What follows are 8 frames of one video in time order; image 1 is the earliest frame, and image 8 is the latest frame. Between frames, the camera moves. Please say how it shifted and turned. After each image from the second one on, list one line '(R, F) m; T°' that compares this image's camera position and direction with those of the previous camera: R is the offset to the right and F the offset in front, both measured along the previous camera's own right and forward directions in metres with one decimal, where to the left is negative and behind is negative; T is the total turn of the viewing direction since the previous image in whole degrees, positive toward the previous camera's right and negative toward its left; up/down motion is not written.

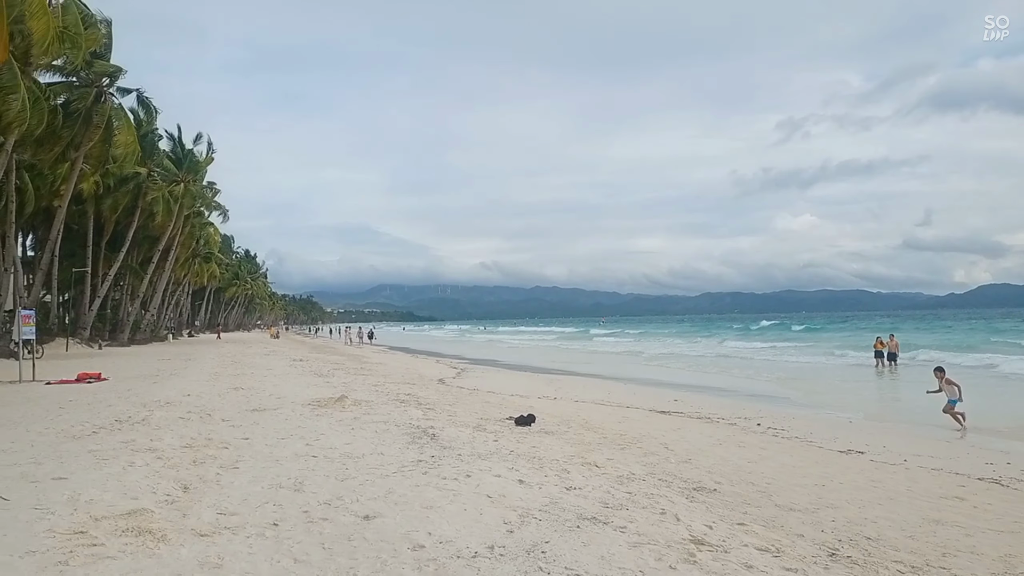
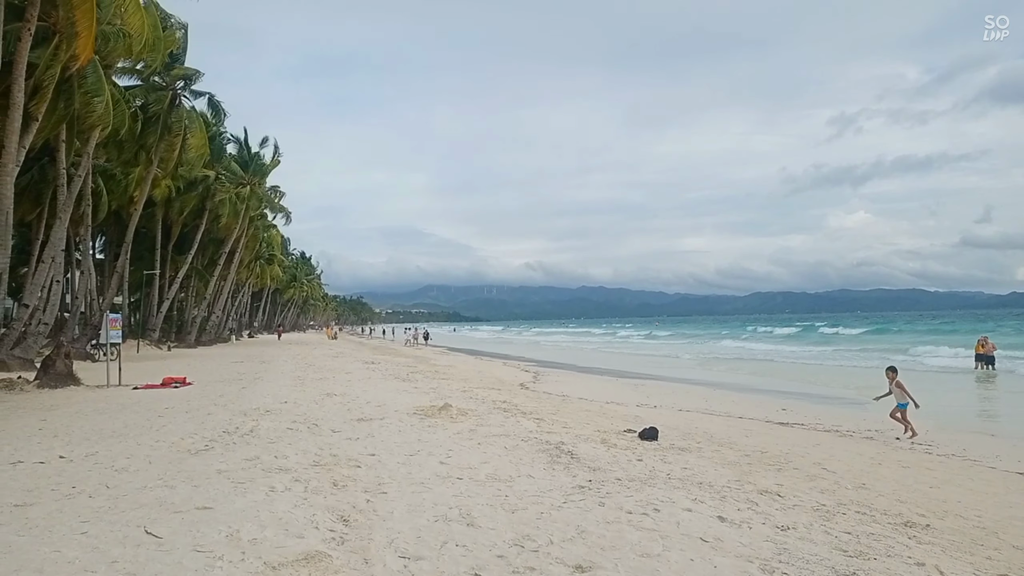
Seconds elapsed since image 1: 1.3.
(-1.2, +0.8) m; -4°
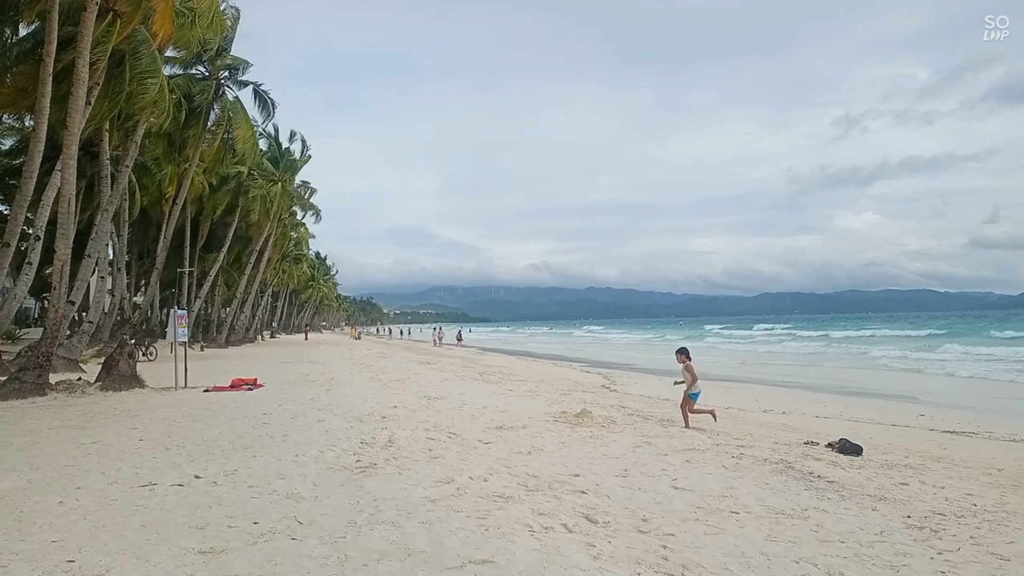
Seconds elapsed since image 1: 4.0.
(-2.2, +1.4) m; -1°
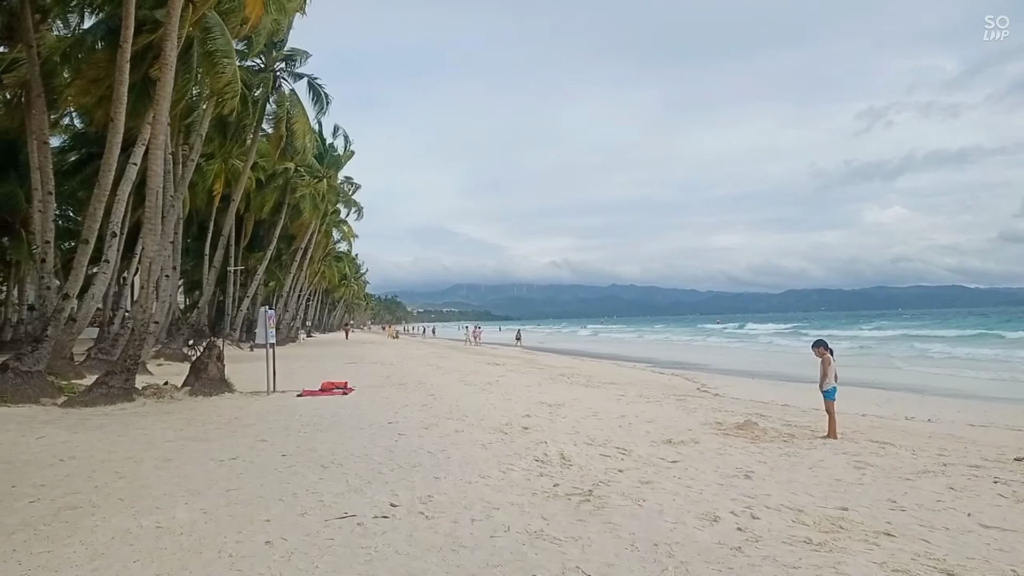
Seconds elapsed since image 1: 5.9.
(-1.9, +0.9) m; -2°
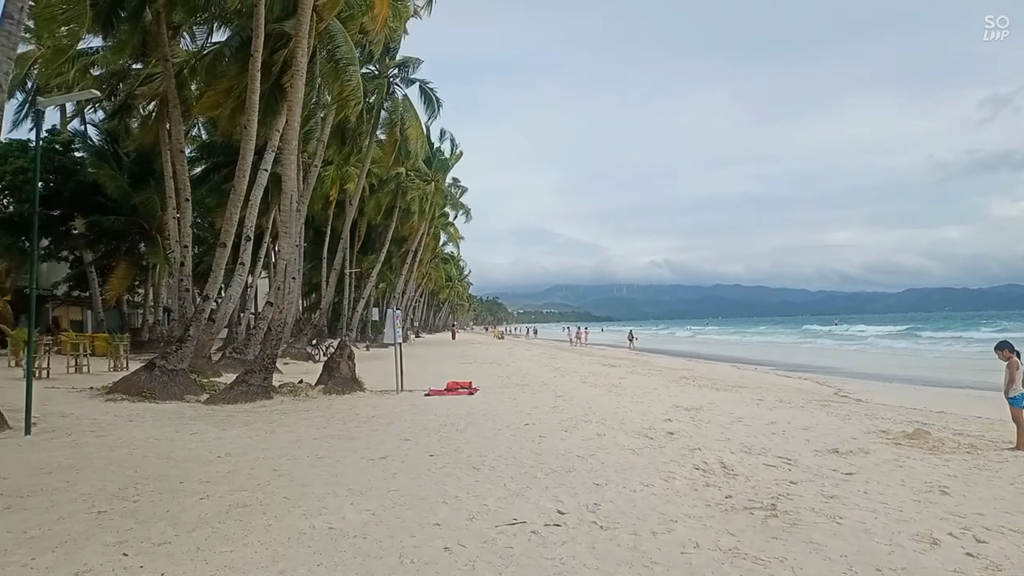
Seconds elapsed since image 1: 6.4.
(-0.6, +0.2) m; -9°
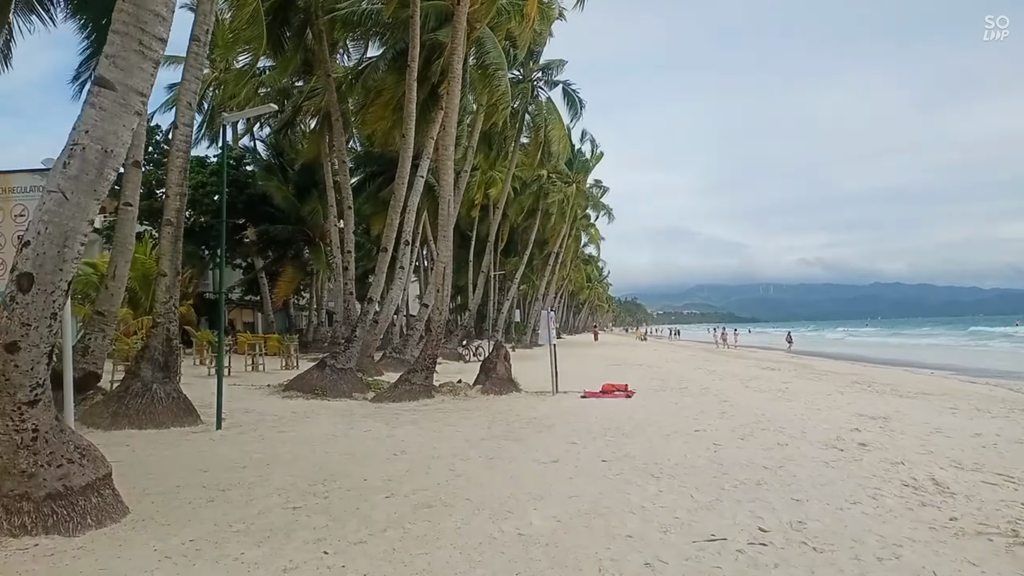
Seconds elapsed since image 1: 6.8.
(-0.4, +0.2) m; -12°
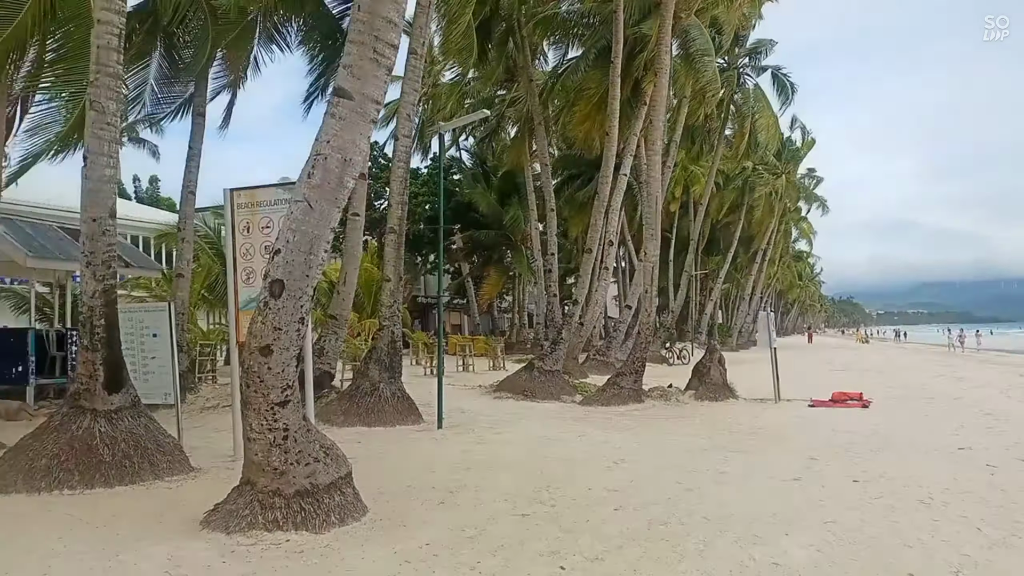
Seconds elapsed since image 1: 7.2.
(-0.2, +0.4) m; -17°
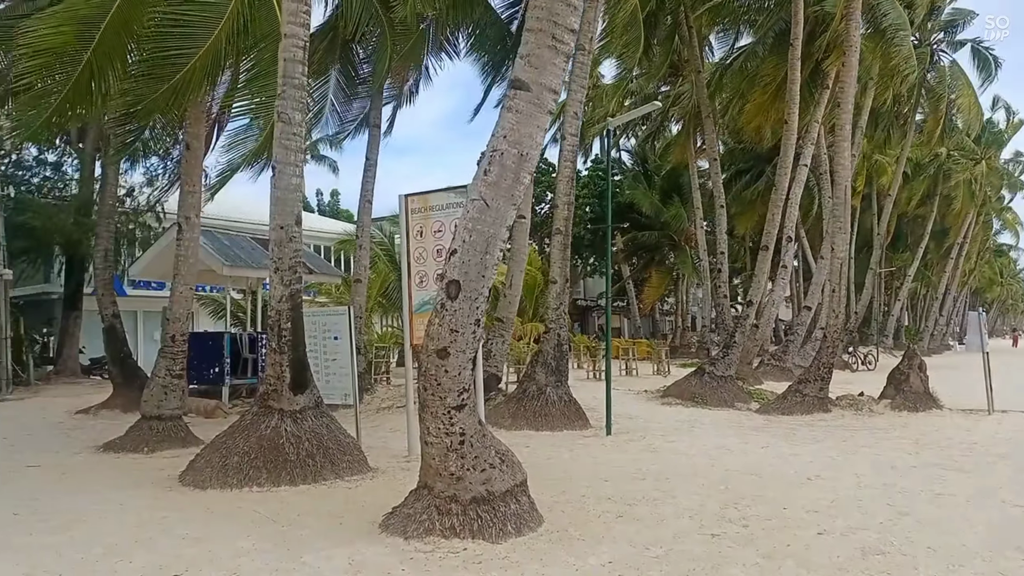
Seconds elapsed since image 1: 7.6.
(-0.1, +0.2) m; -14°
